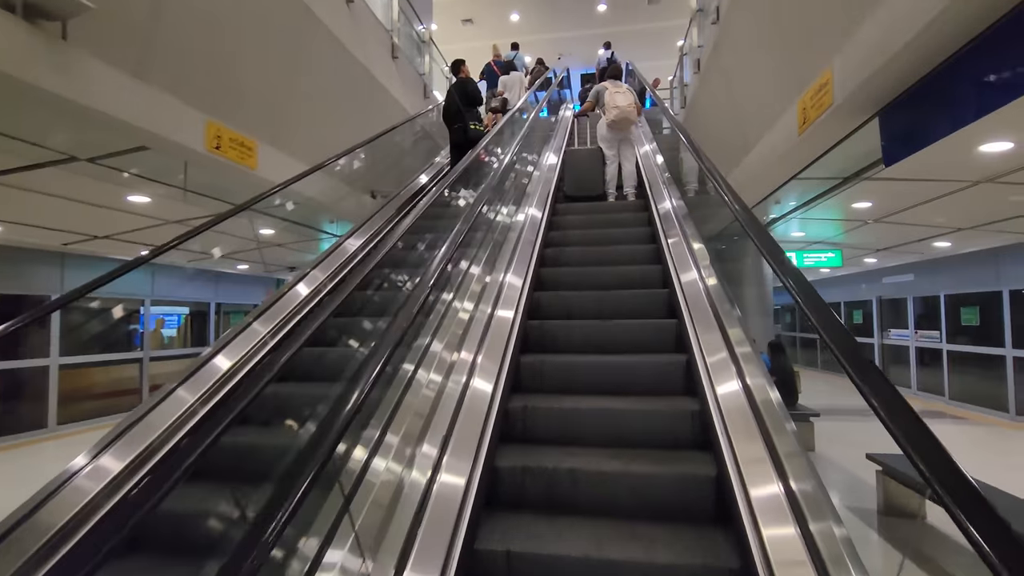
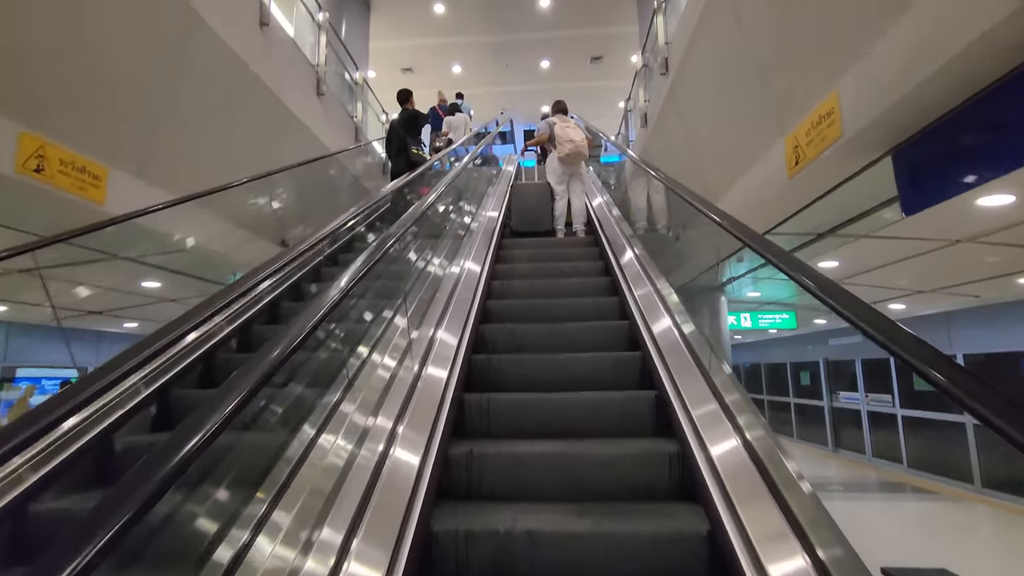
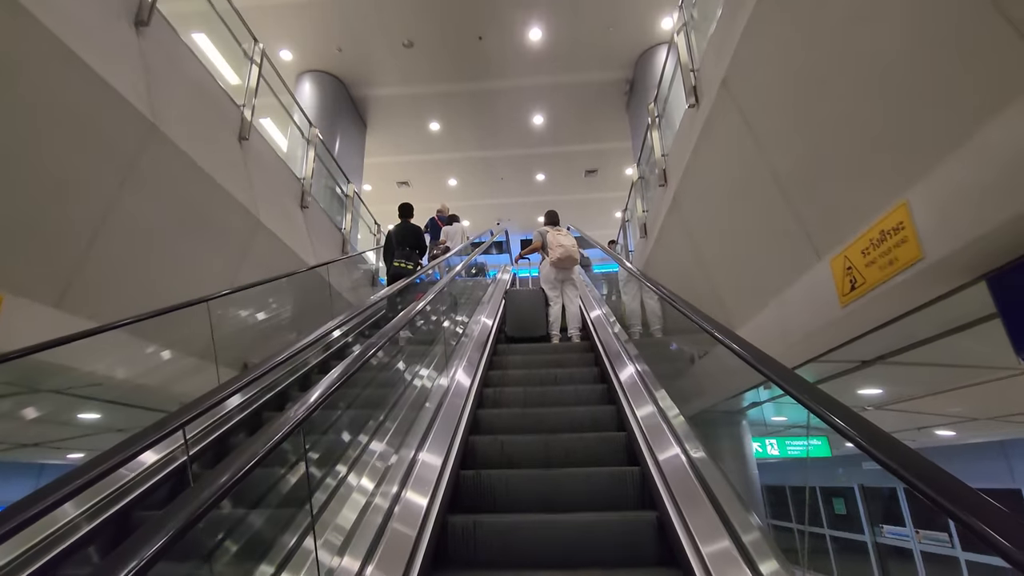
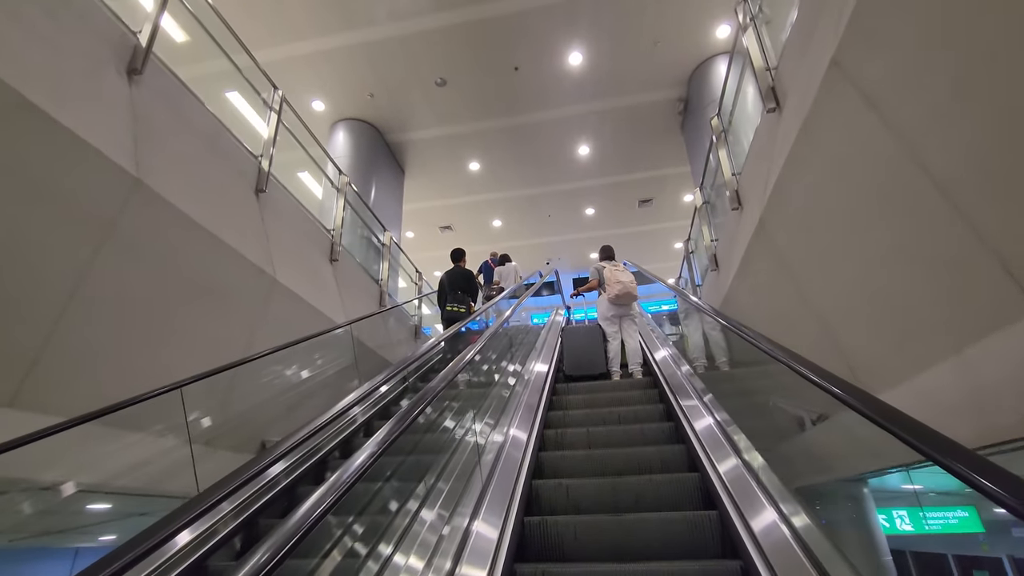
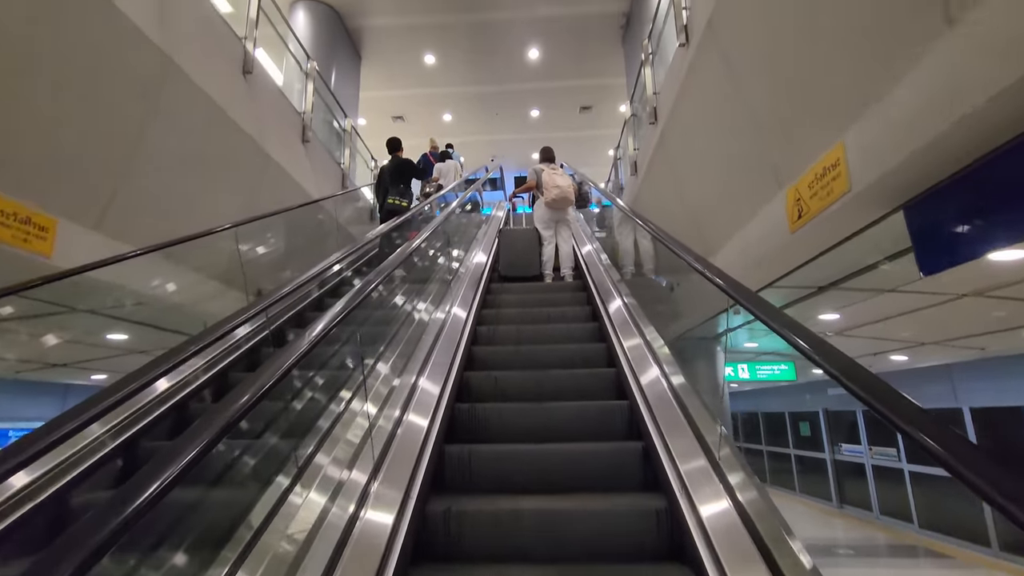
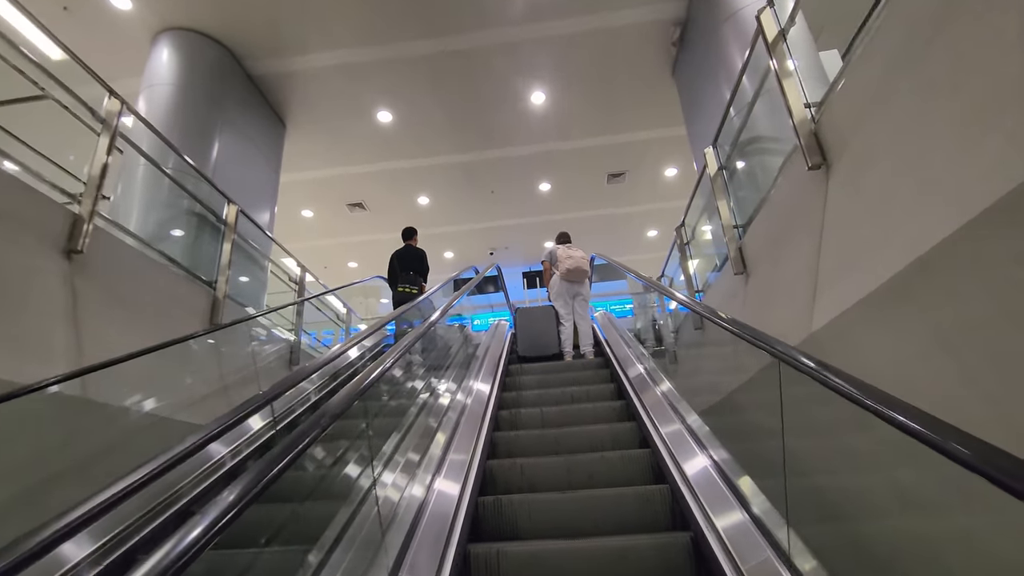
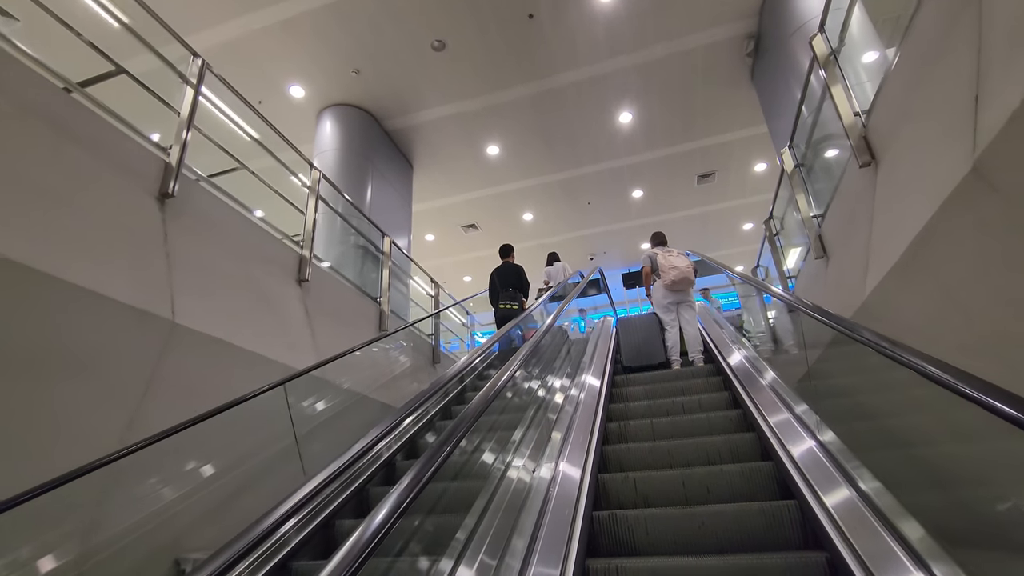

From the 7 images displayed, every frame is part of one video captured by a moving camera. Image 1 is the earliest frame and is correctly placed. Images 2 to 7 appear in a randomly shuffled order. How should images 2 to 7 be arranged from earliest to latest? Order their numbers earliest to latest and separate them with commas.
2, 5, 3, 4, 7, 6
